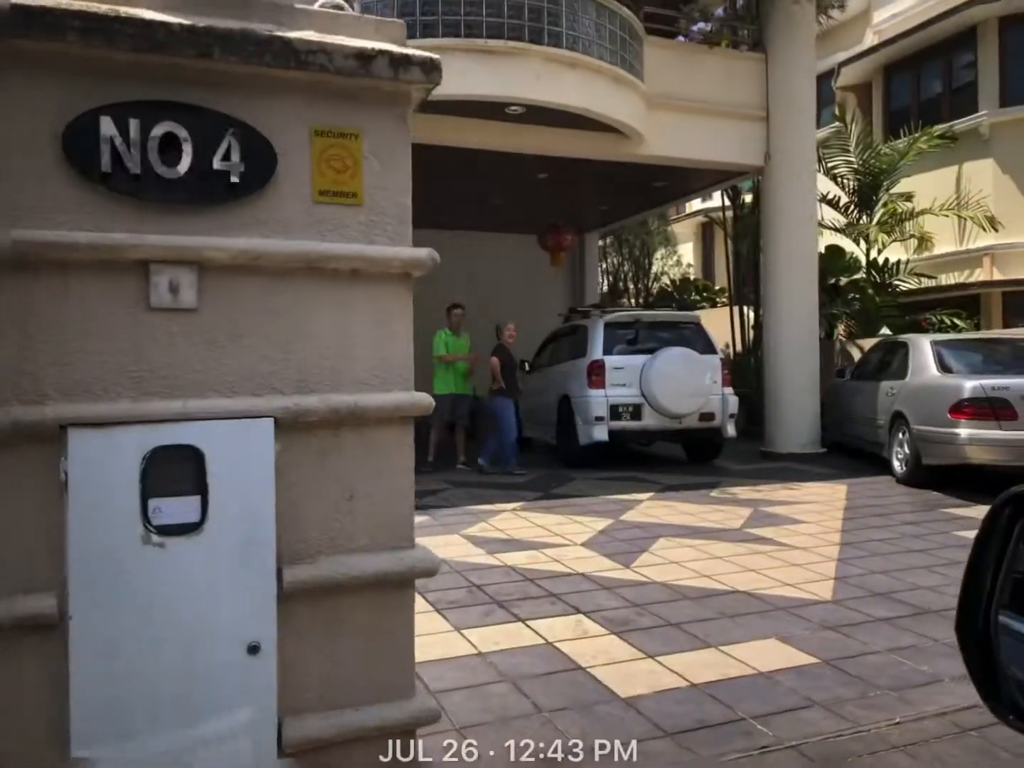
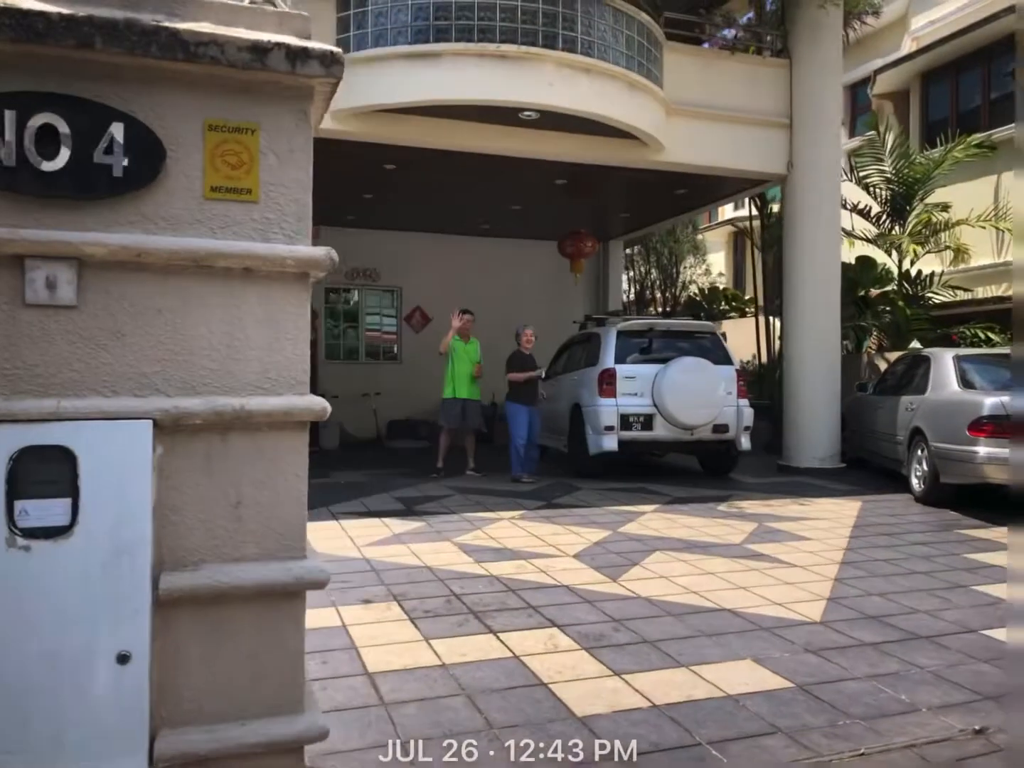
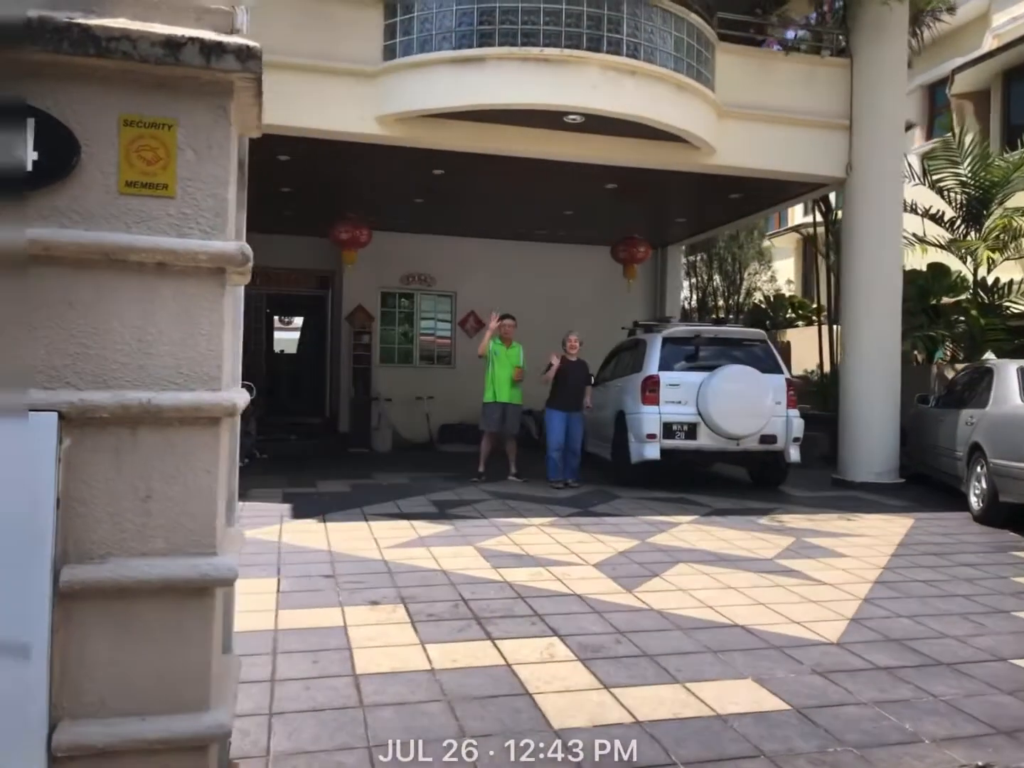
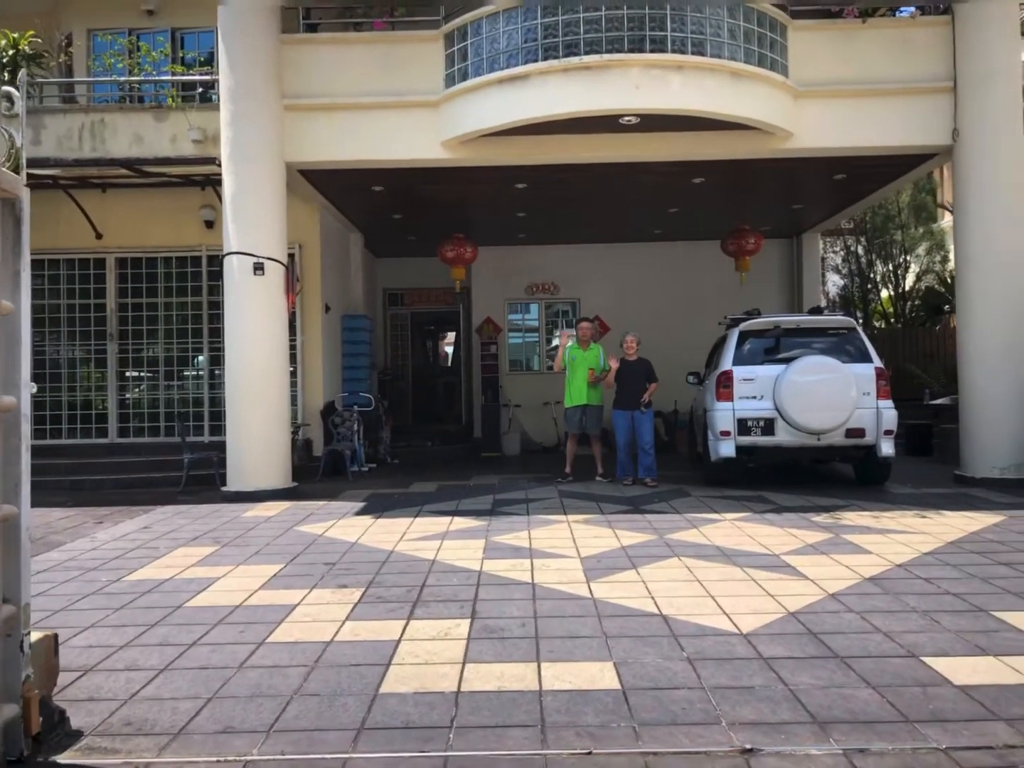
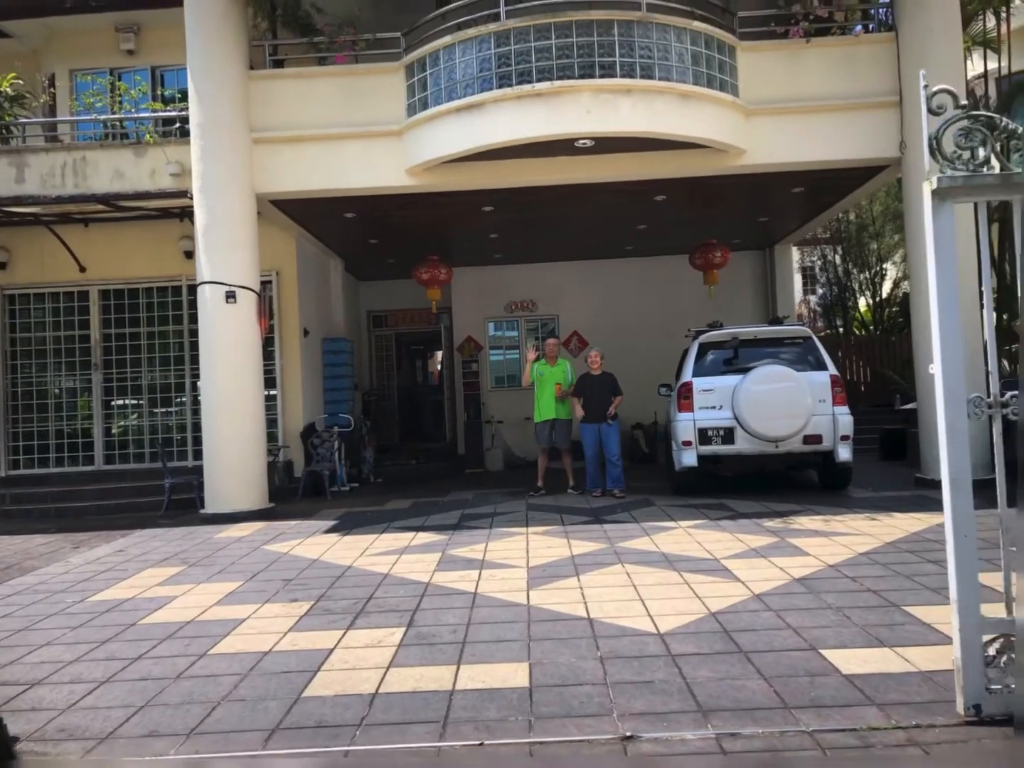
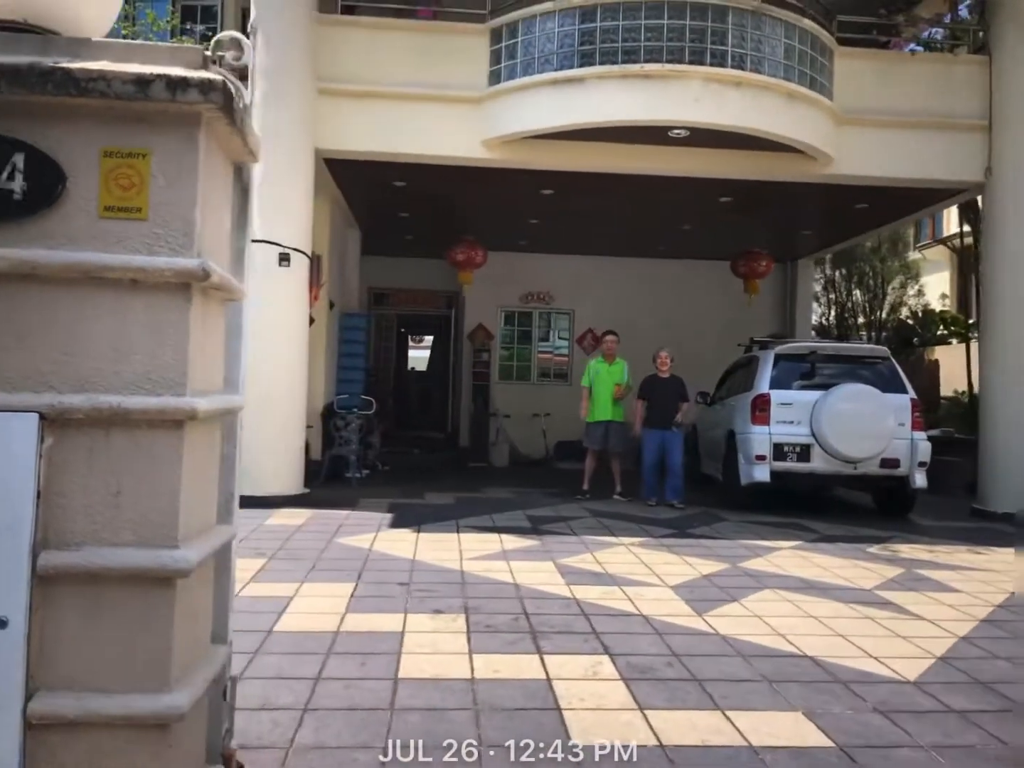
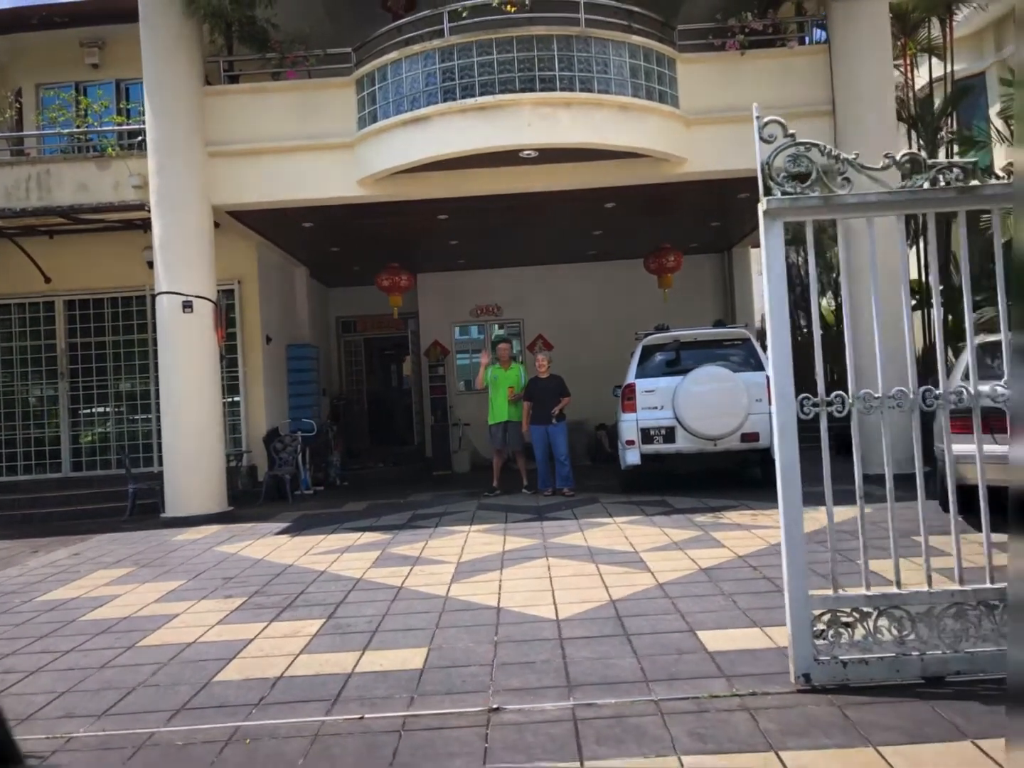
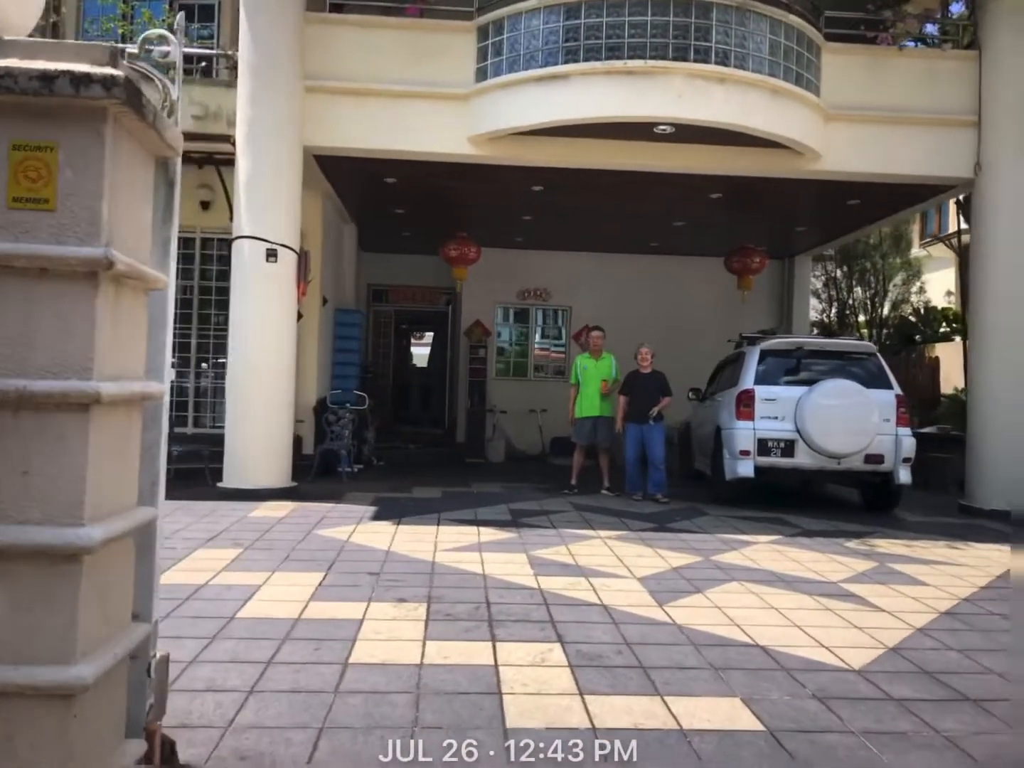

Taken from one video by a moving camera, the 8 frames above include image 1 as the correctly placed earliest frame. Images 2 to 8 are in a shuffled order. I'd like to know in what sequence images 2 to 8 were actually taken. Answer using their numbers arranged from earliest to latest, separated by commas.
2, 3, 6, 8, 4, 5, 7
